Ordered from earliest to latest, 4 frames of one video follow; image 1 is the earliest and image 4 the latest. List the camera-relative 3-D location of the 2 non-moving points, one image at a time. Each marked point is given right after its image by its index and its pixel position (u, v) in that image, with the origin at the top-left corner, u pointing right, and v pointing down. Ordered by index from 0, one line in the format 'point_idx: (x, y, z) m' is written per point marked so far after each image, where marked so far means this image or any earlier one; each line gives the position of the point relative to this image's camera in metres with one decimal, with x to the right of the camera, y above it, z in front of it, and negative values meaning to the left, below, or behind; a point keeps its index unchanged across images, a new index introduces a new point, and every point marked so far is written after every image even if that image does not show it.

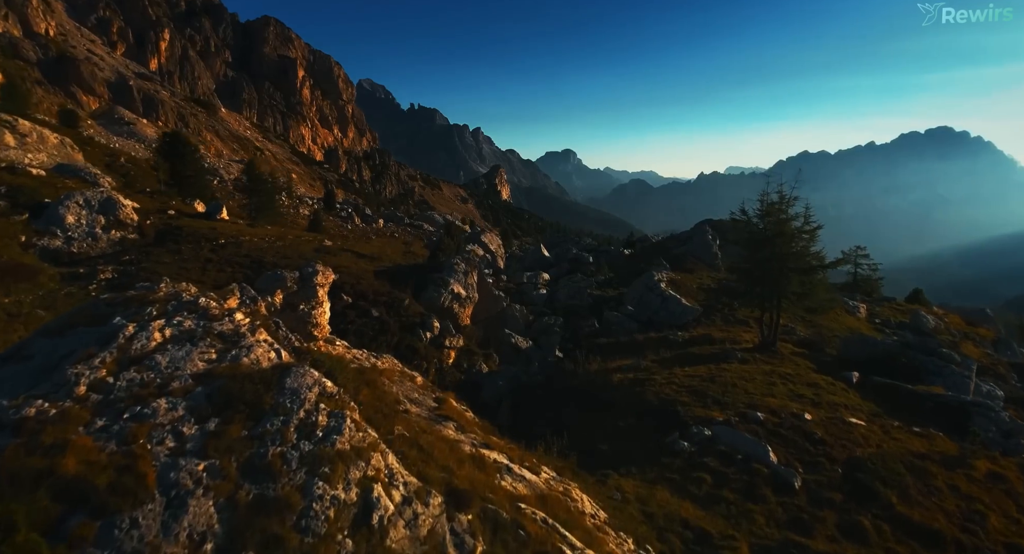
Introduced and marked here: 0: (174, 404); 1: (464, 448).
0: (-7.6, -2.9, +11.7) m
1: (-1.5, -5.3, +16.3) m
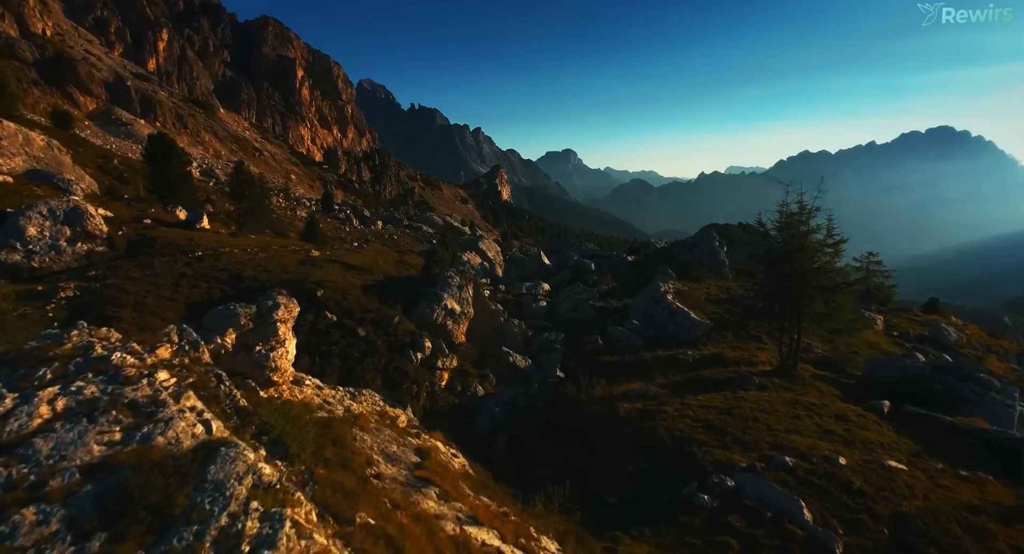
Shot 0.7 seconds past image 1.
0: (-7.8, -4.0, +8.8) m
1: (-1.7, -6.4, +13.4) m
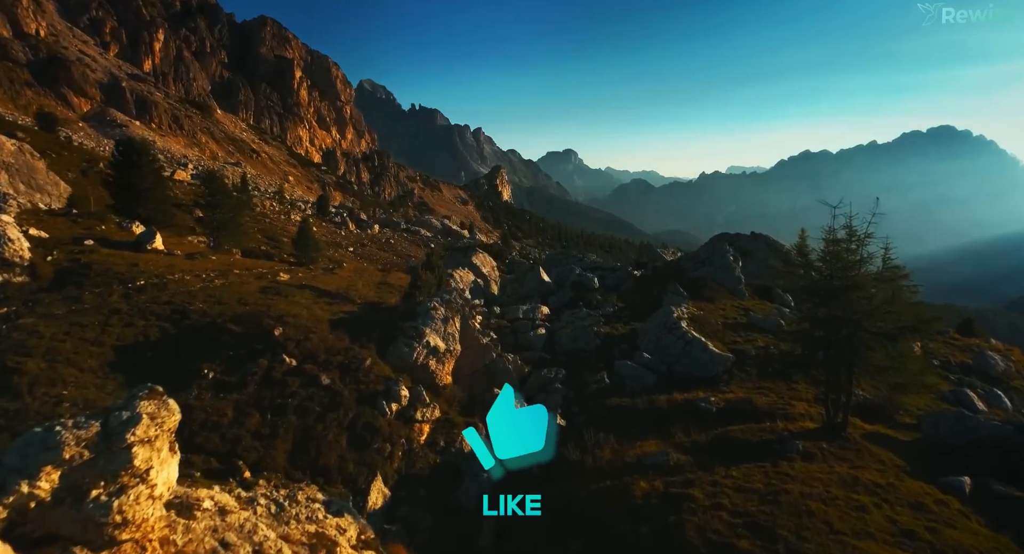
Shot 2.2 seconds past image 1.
0: (-8.3, -6.1, +3.1) m
1: (-2.2, -8.5, +7.7) m
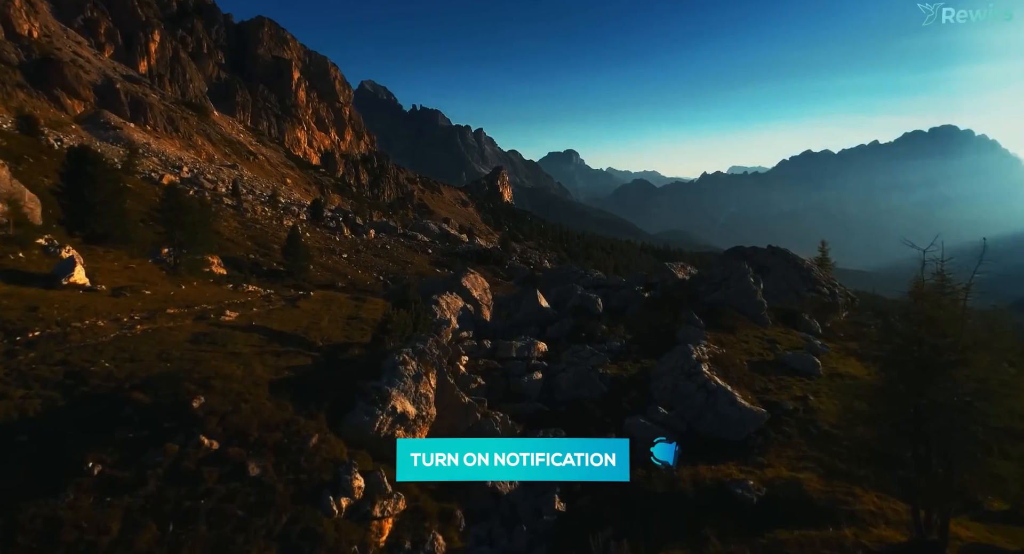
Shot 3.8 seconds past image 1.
0: (-9.1, -8.6, -3.8) m
1: (-3.0, -11.0, +0.7) m
